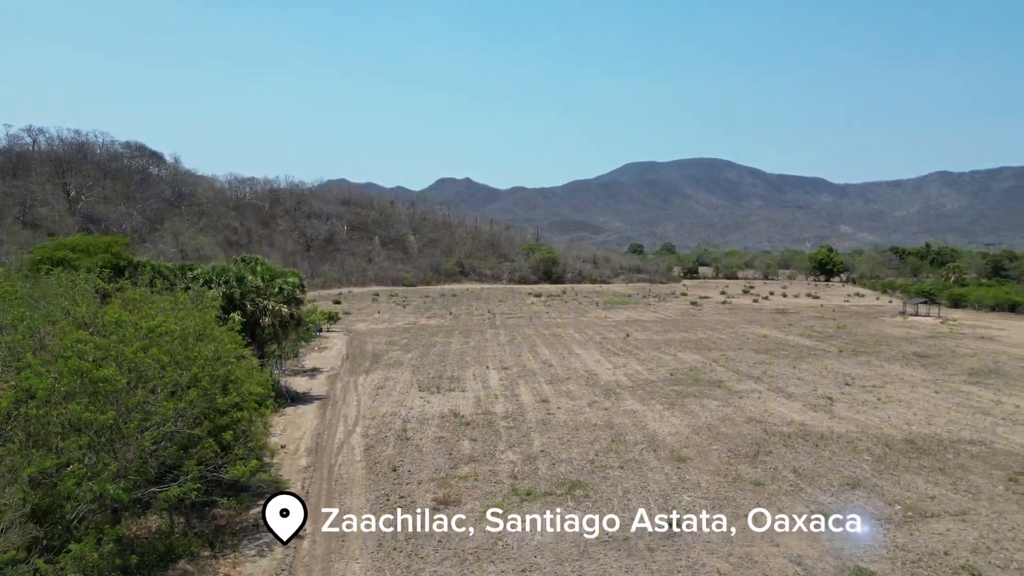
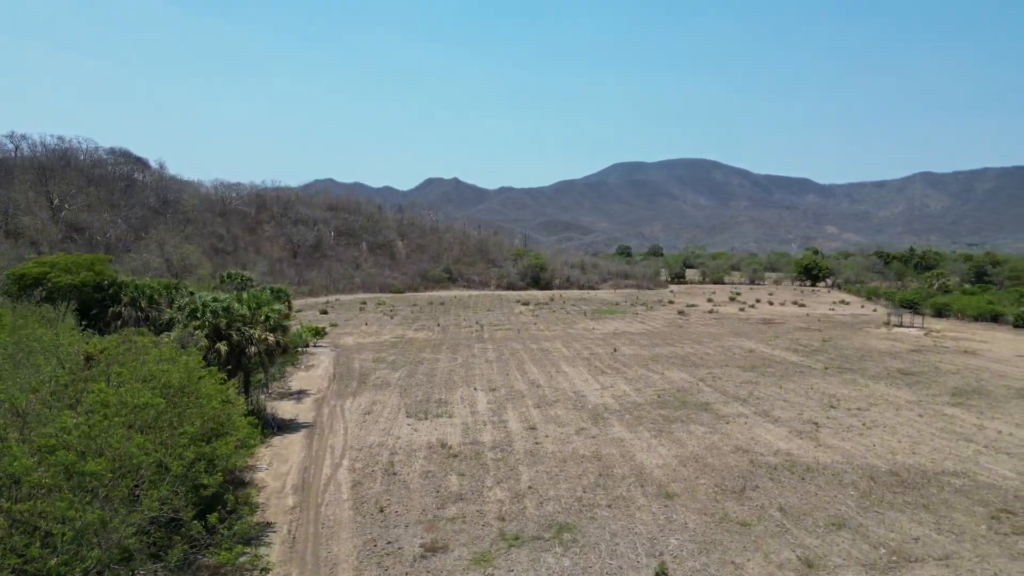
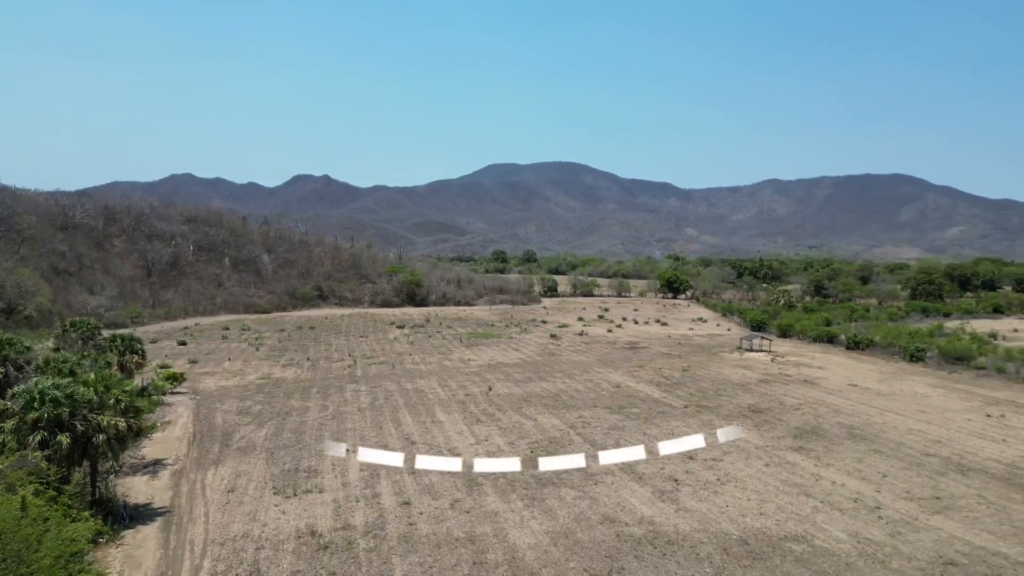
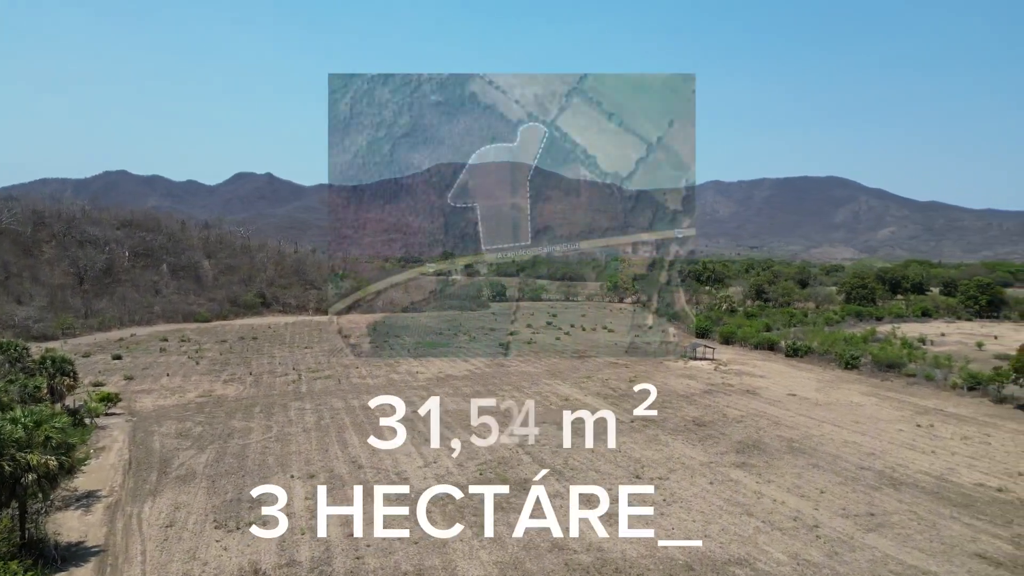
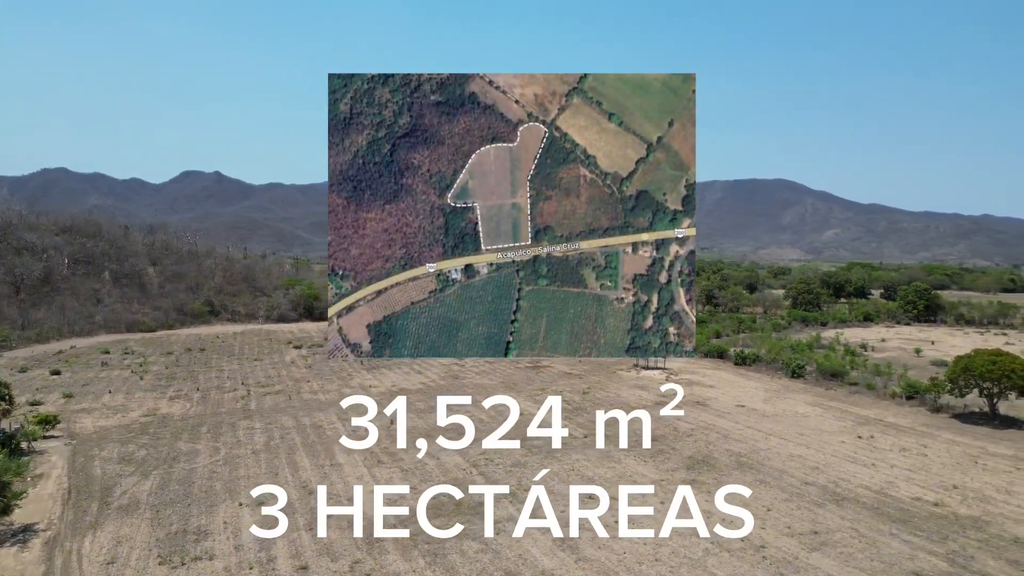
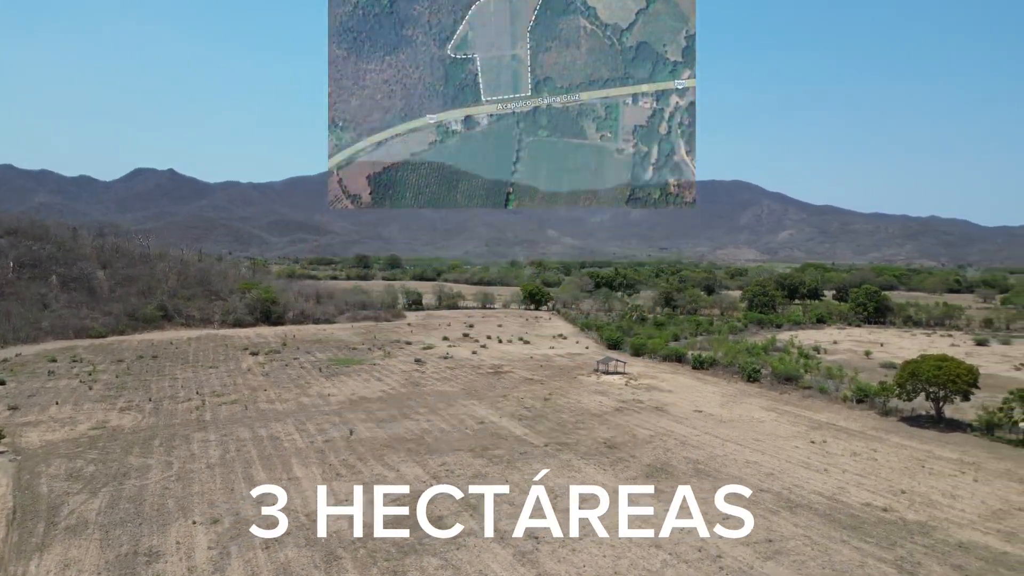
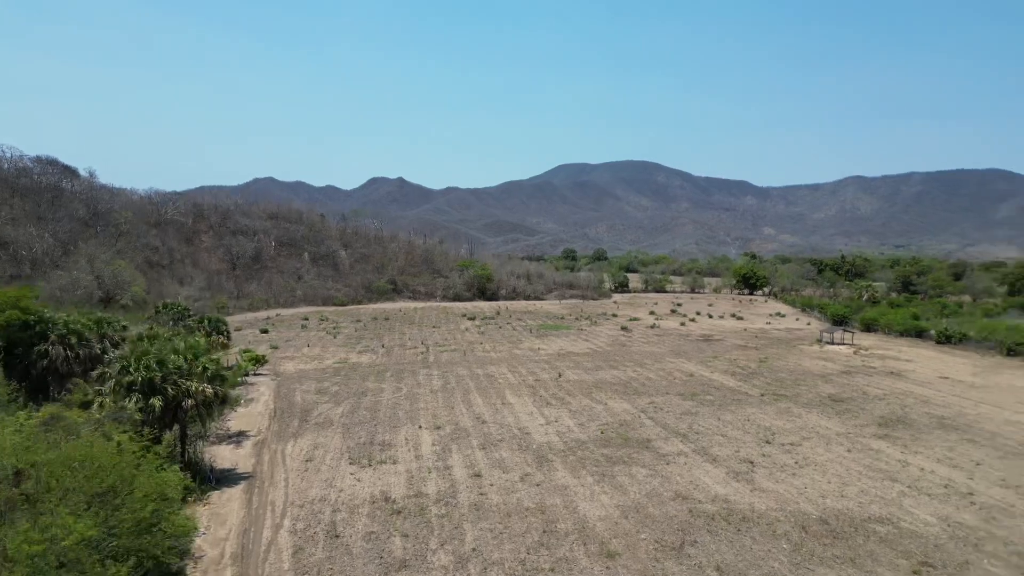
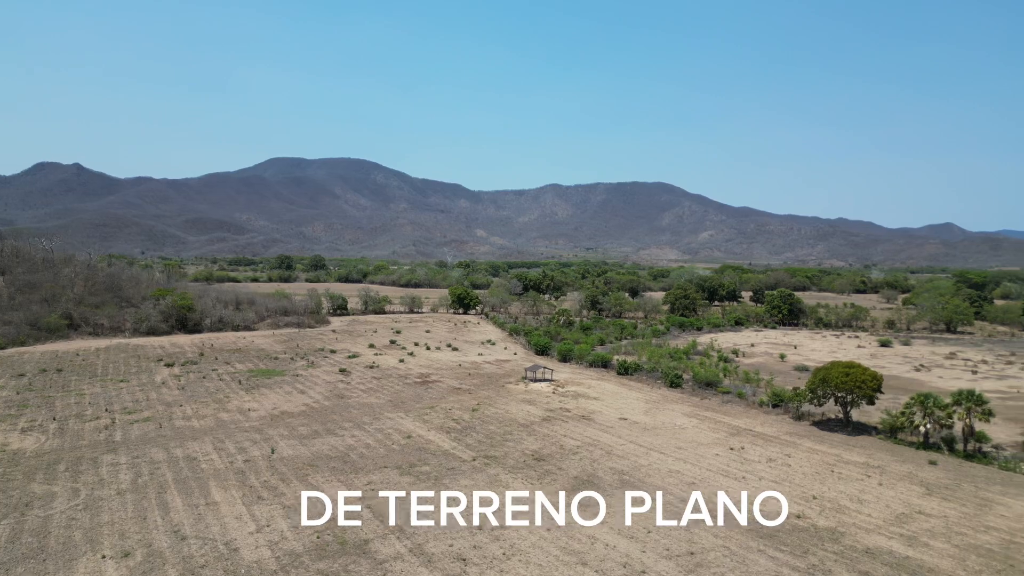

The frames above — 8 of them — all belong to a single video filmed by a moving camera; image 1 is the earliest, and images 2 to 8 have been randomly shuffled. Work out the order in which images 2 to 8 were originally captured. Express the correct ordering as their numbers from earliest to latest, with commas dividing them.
2, 7, 3, 4, 5, 6, 8
